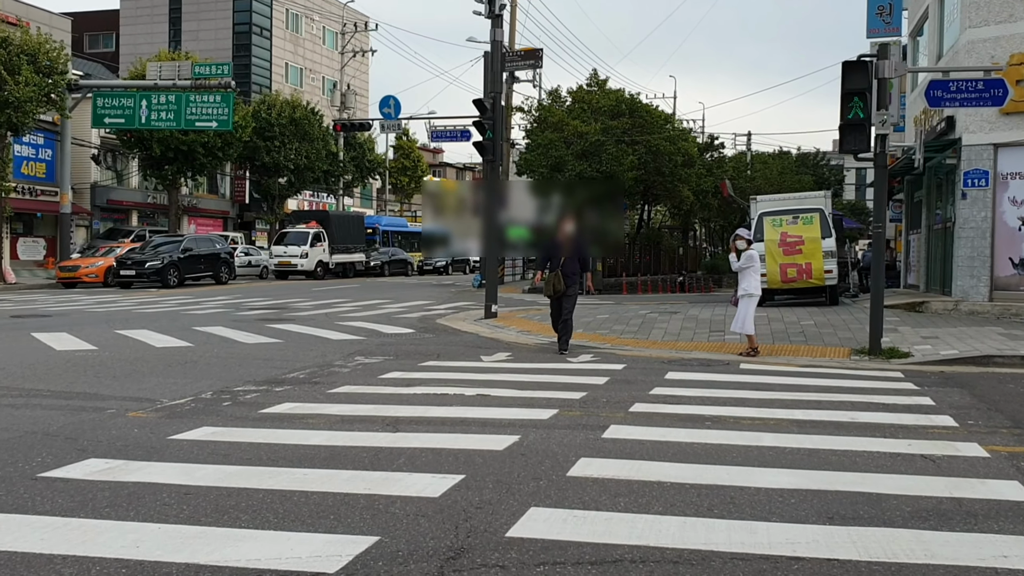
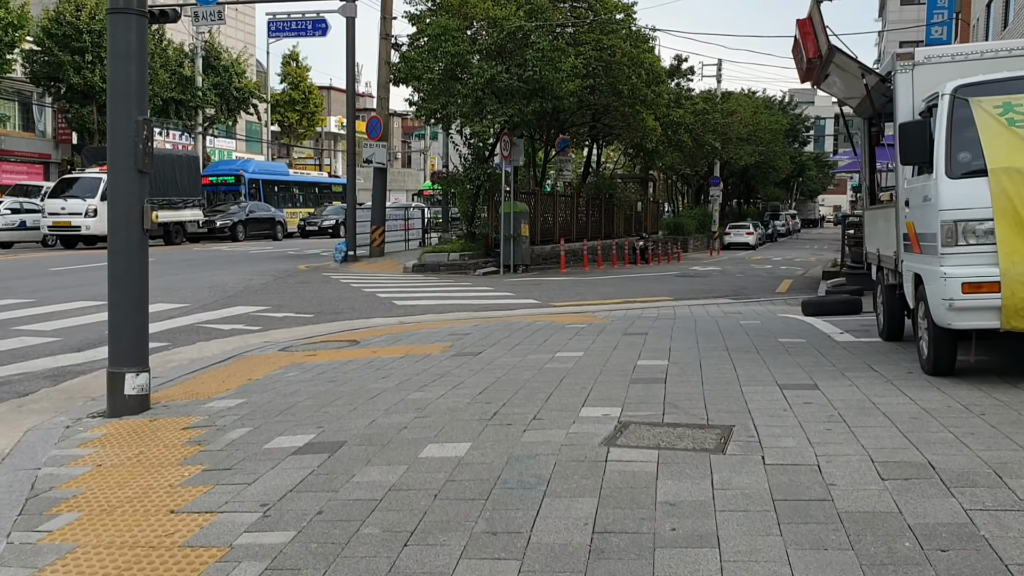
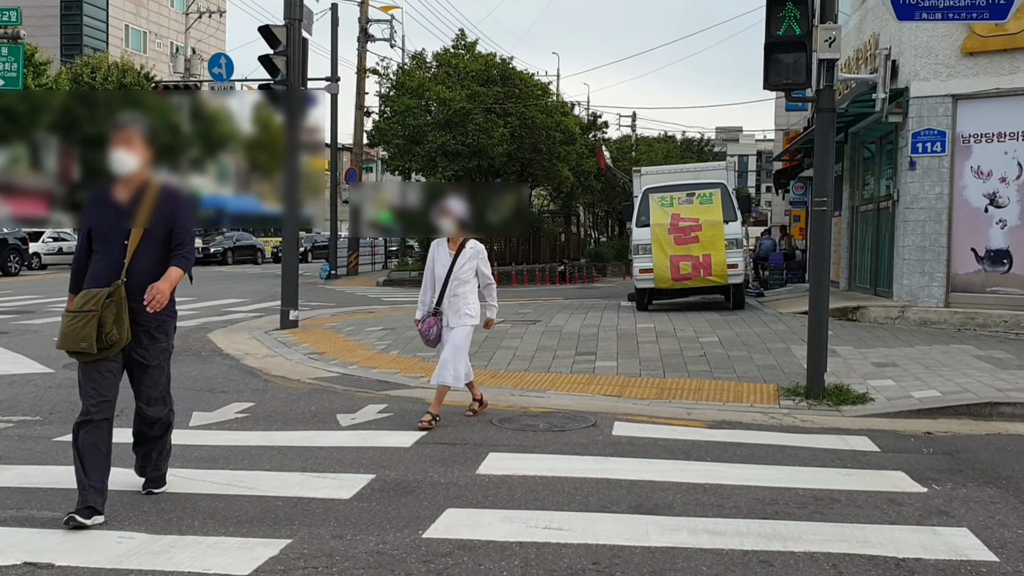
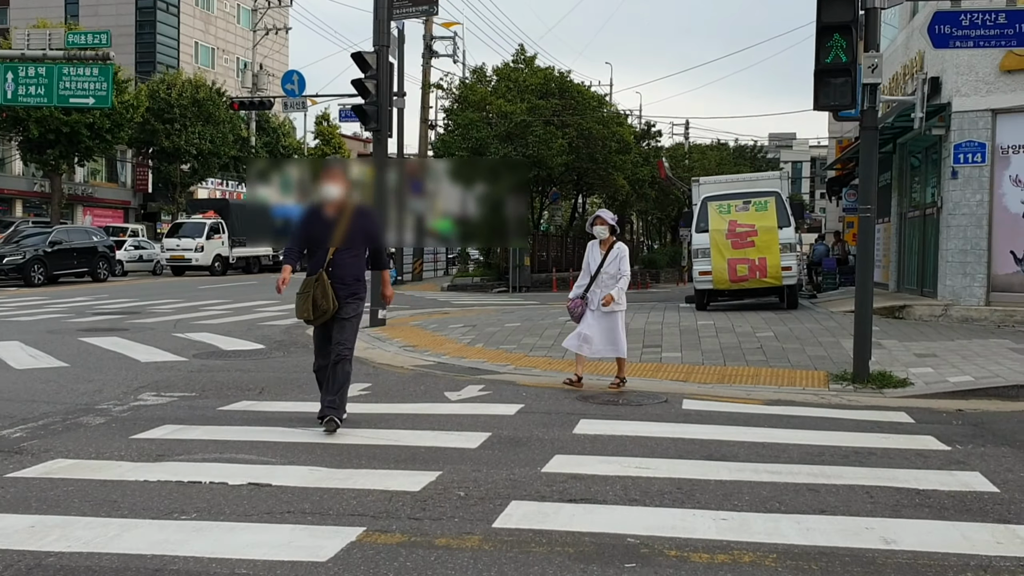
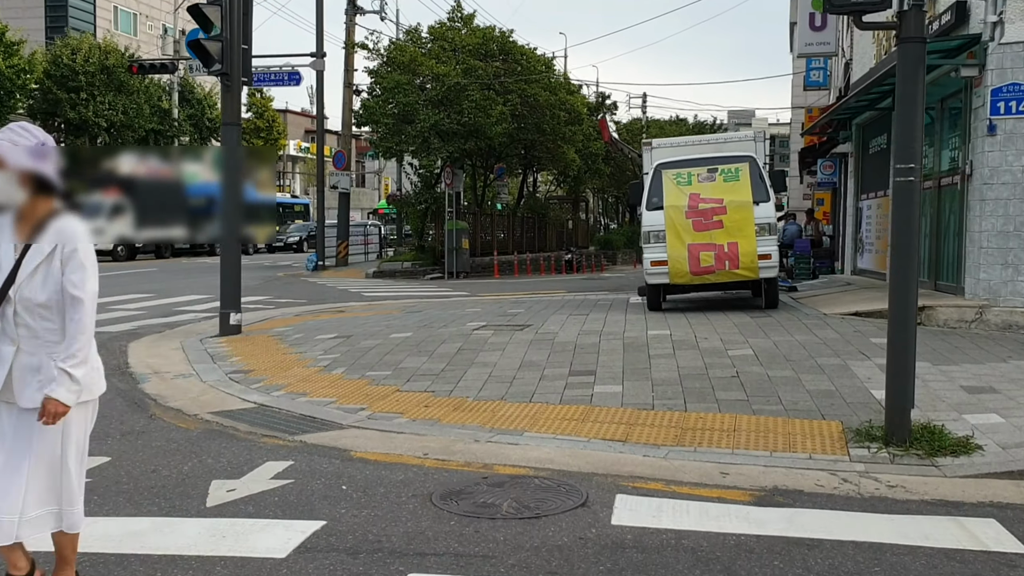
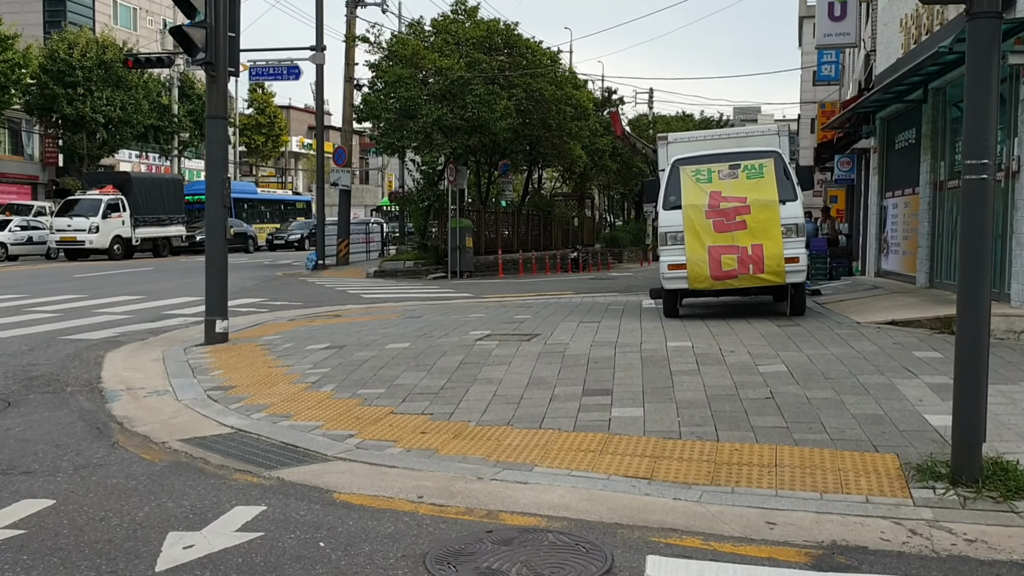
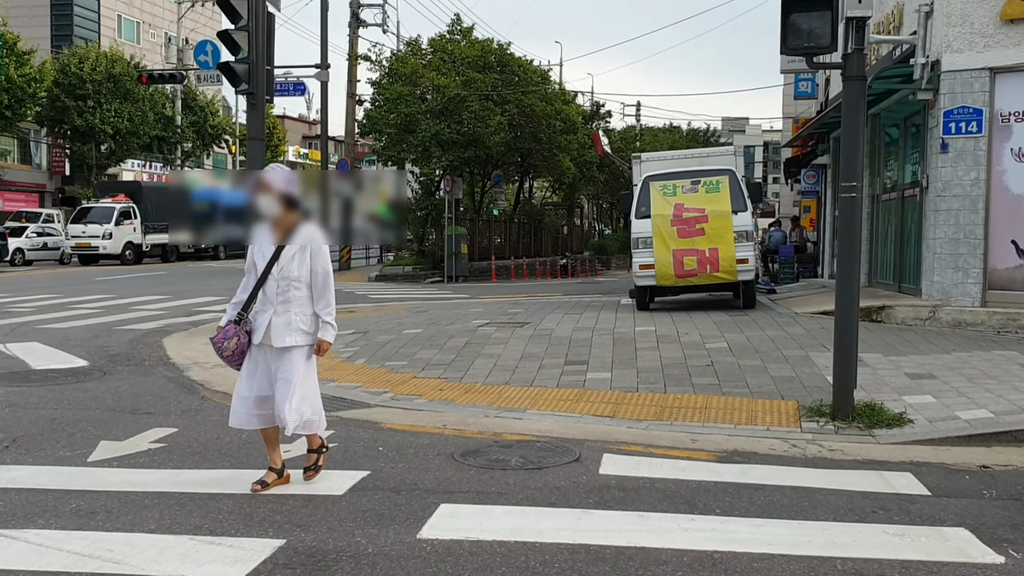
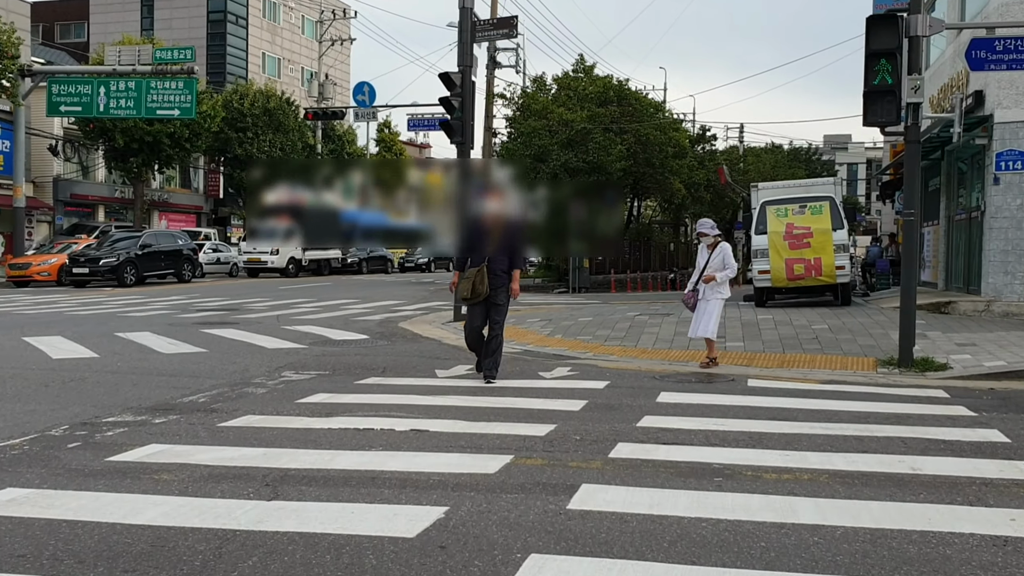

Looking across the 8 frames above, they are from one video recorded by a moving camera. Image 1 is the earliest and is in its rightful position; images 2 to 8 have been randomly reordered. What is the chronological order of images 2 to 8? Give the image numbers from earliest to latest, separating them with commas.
8, 4, 3, 7, 5, 6, 2
